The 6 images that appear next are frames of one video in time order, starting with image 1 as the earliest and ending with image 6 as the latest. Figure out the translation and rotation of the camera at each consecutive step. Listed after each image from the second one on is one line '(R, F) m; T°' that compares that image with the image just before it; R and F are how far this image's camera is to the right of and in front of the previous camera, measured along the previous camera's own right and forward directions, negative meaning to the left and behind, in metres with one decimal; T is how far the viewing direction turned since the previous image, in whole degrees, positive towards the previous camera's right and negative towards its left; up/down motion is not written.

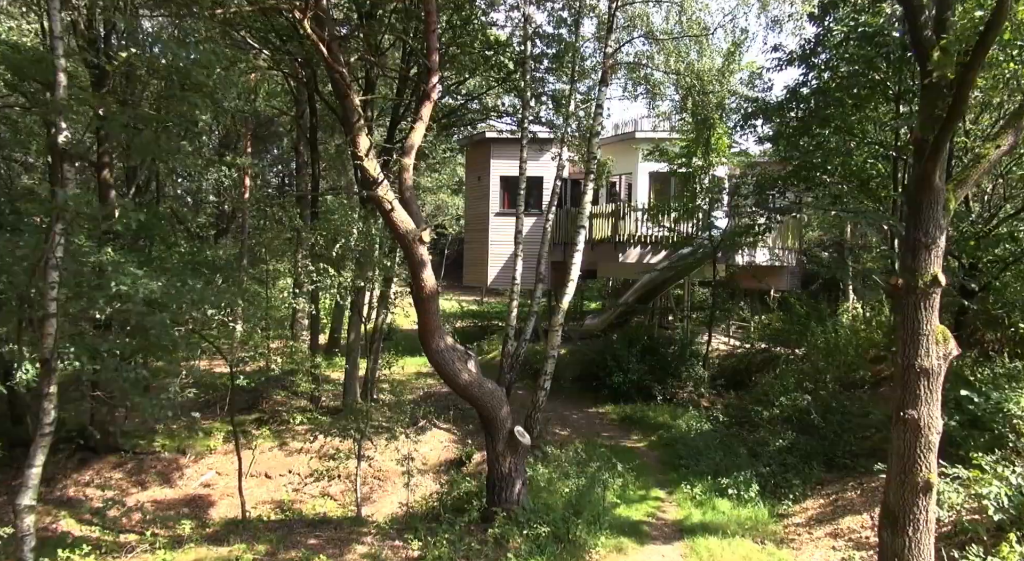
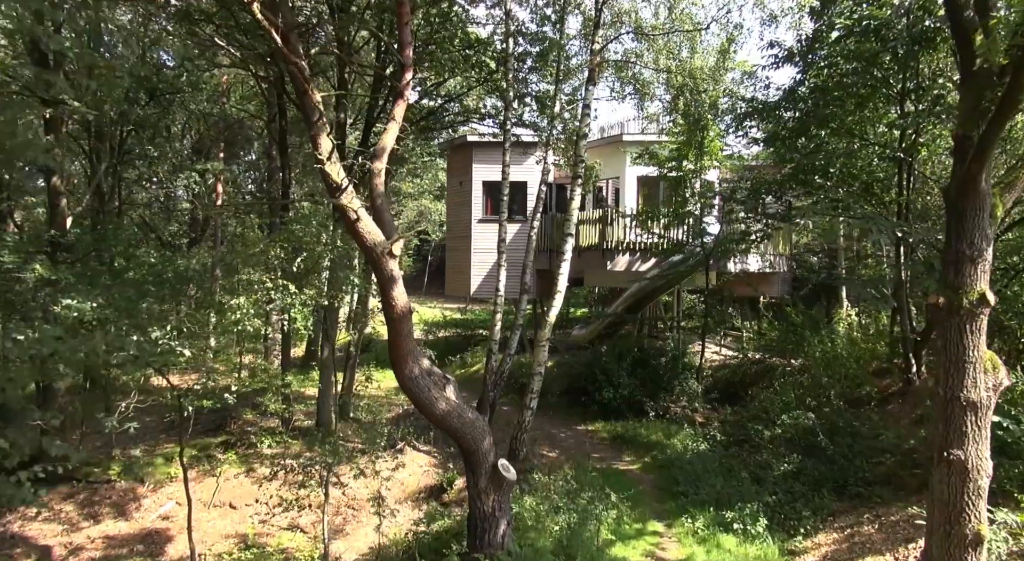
(0.0, +0.8) m; +1°
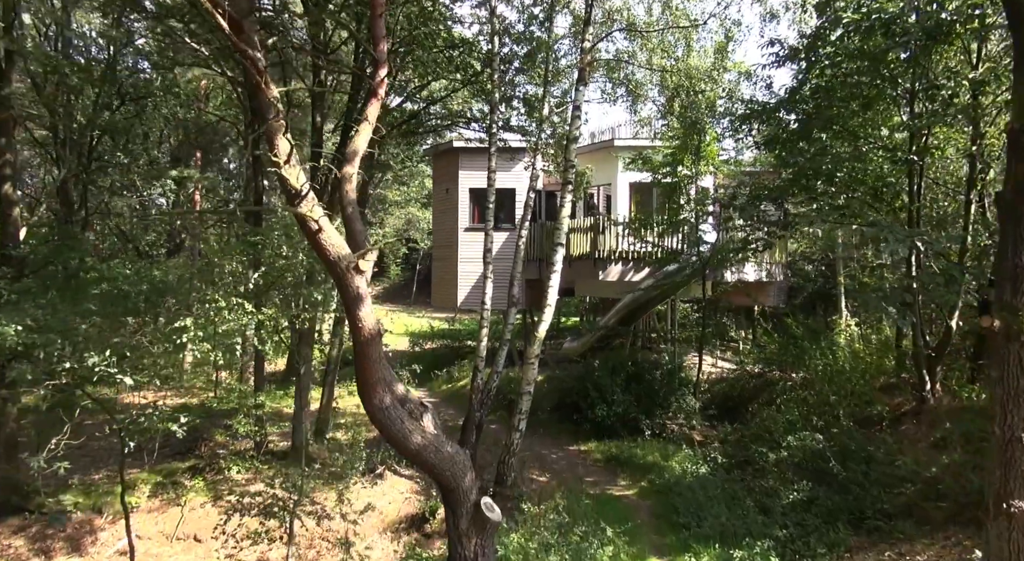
(+0.1, +0.7) m; +1°
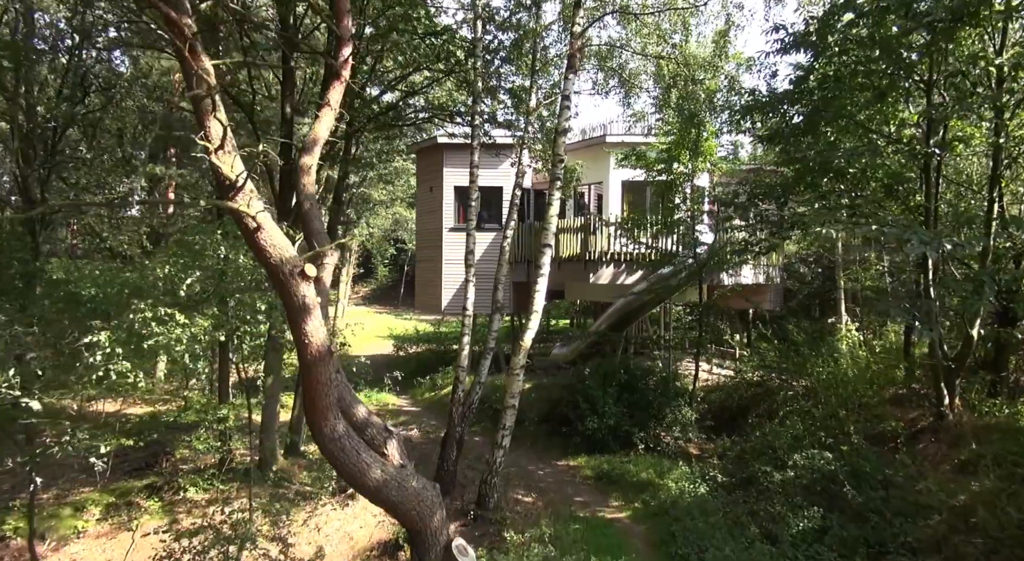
(+0.1, +0.8) m; +1°
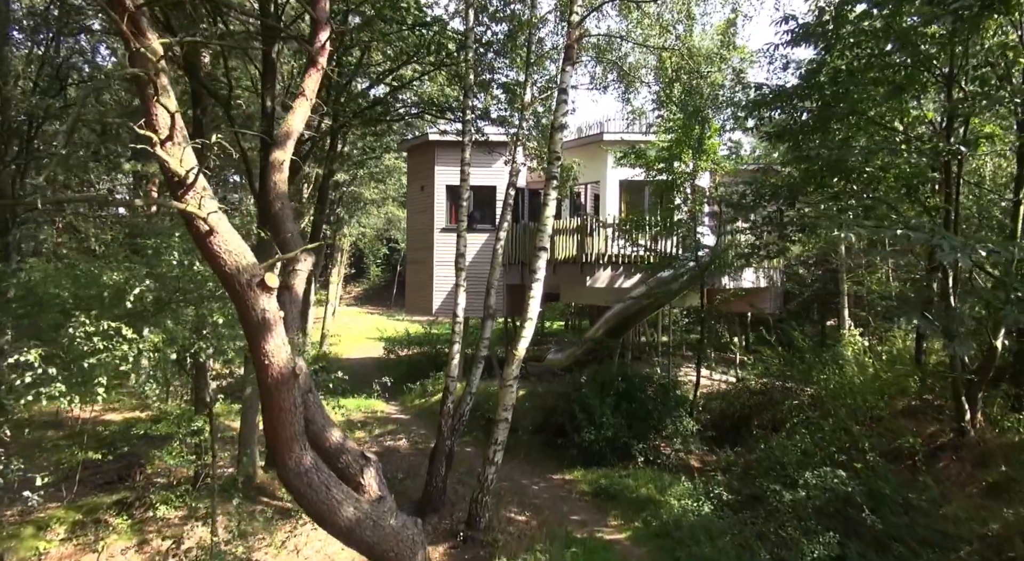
(0.0, +0.6) m; 0°
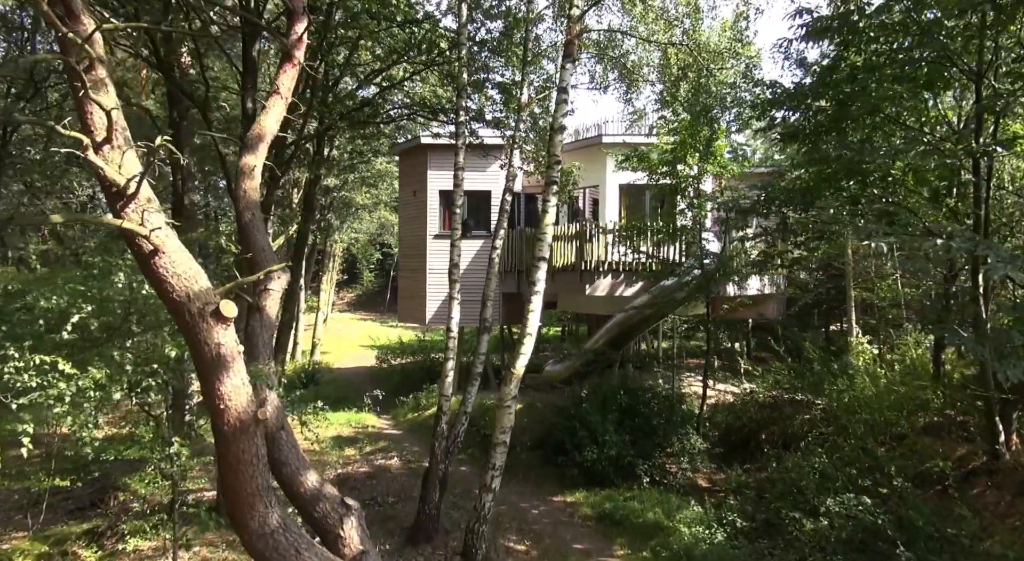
(0.0, +0.6) m; 0°
